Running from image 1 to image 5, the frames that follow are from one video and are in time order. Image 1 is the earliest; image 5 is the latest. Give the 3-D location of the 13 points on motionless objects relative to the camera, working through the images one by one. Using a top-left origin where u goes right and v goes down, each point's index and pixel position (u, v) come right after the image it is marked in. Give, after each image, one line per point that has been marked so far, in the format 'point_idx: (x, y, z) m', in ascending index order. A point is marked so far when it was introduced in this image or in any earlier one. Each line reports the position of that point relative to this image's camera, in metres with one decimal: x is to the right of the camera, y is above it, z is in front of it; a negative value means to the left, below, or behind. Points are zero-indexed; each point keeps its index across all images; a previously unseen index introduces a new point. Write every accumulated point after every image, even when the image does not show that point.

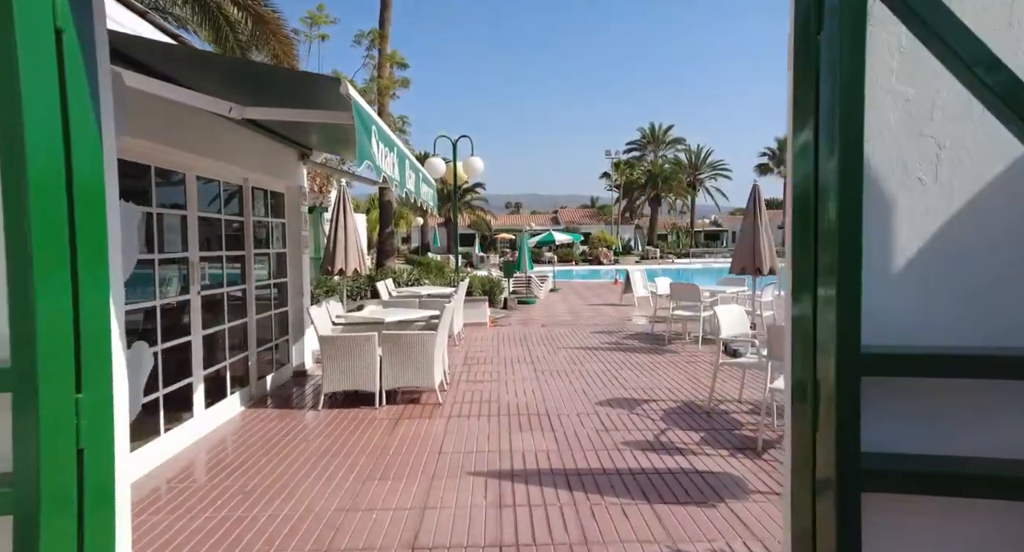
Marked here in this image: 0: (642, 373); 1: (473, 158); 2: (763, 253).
0: (+1.5, -1.1, +6.9) m
1: (-0.7, +2.2, +11.2) m
2: (+3.4, +0.3, +8.0) m
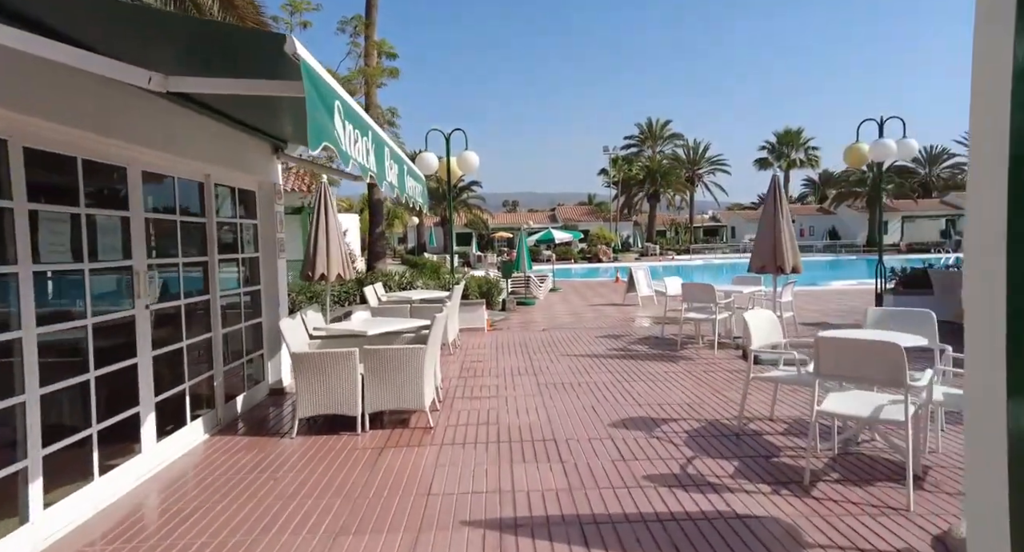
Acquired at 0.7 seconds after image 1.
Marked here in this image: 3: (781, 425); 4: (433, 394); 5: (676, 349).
0: (+1.5, -1.2, +6.2) m
1: (-0.8, +2.2, +10.5) m
2: (+3.4, +0.3, +7.3) m
3: (+2.1, -1.2, +4.8) m
4: (-0.7, -1.0, +5.2) m
5: (+2.3, -1.0, +8.3) m
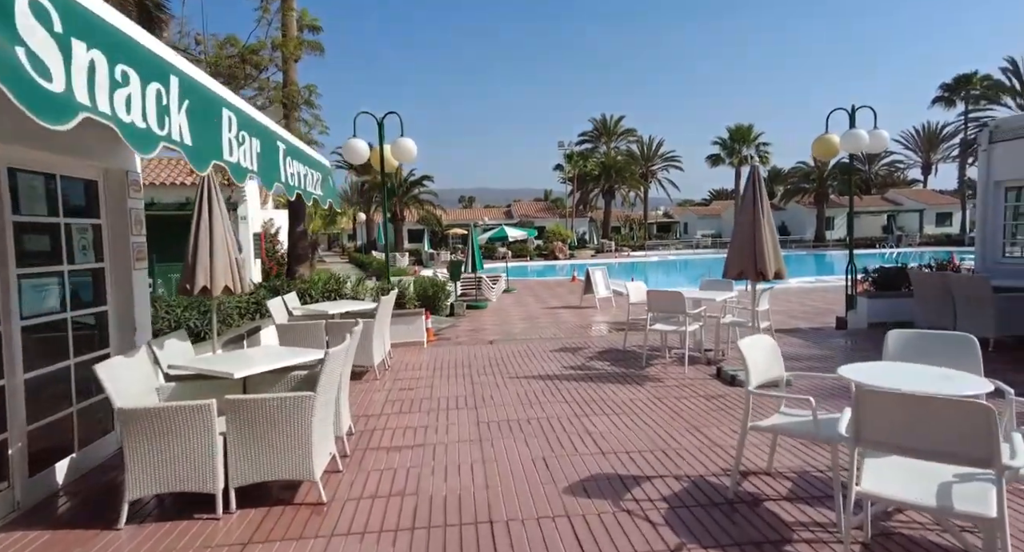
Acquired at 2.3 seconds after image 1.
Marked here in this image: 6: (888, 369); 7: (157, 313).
0: (+0.9, -1.2, +5.1) m
1: (-1.7, +2.1, +9.2) m
2: (+2.7, +0.2, +6.3) m
3: (+1.7, -1.3, +3.7) m
4: (-1.2, -1.1, +3.9) m
5: (+1.6, -1.1, +7.2) m
6: (+2.2, -0.5, +3.5) m
7: (-3.6, -0.4, +6.0) m
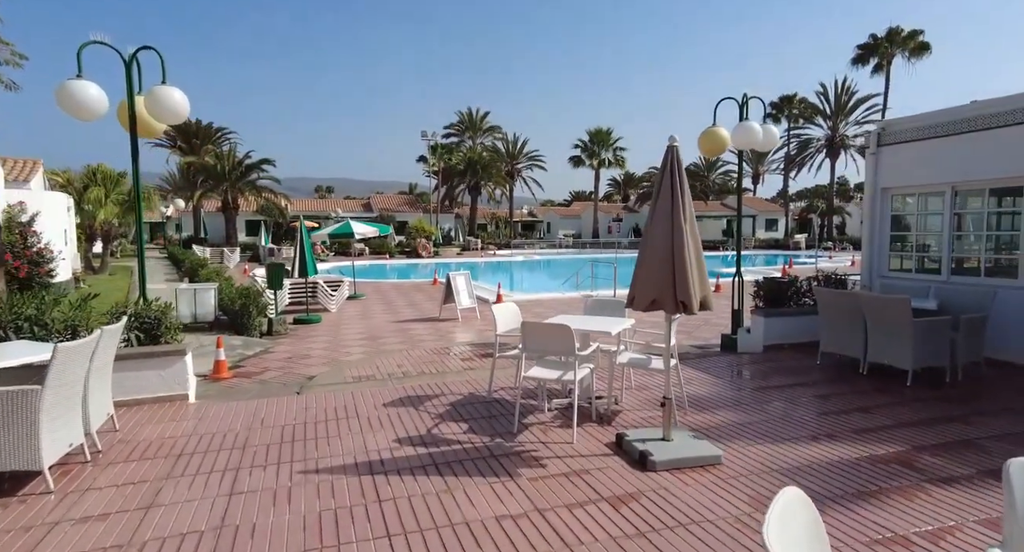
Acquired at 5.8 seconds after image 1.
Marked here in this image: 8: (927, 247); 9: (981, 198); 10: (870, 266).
0: (-0.2, -1.5, +2.7) m
1: (-3.6, +1.9, +6.1) m
2: (+1.3, 0.0, +4.3) m
3: (+0.9, -1.5, +1.5) m
4: (-1.9, -1.4, +1.1) m
5: (0.0, -1.3, +5.0) m
6: (+1.4, -0.8, +1.4) m
7: (-4.7, -0.6, +2.6) m
8: (+6.3, +0.4, +9.1) m
9: (+6.5, +1.1, +8.3) m
10: (+5.9, +0.2, +9.9) m
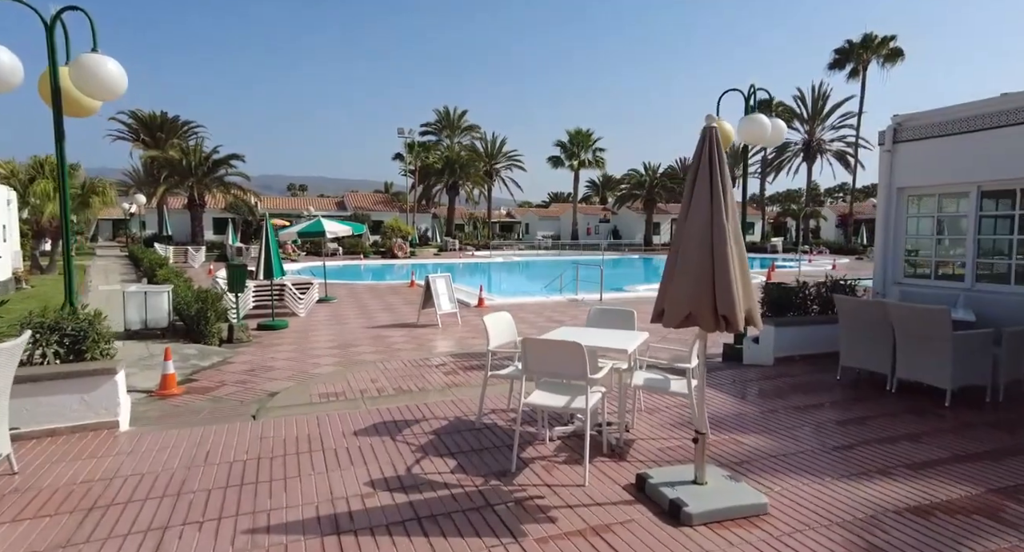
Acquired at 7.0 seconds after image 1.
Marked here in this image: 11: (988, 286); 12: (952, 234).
0: (-0.1, -1.5, +1.9) m
1: (-3.6, +1.9, +5.1) m
2: (+1.3, 0.0, +3.5) m
3: (+1.0, -1.6, +0.7) m
4: (-1.8, -1.4, +0.2) m
5: (0.0, -1.4, +4.1) m
6: (+1.6, -0.8, +0.6) m
7: (-4.6, -0.6, +1.6) m
8: (+6.1, +0.4, +8.5) m
9: (+6.4, +1.0, +7.7) m
10: (+5.7, +0.1, +9.3) m
11: (+6.3, -0.1, +8.0) m
12: (+6.2, +0.6, +8.4) m
